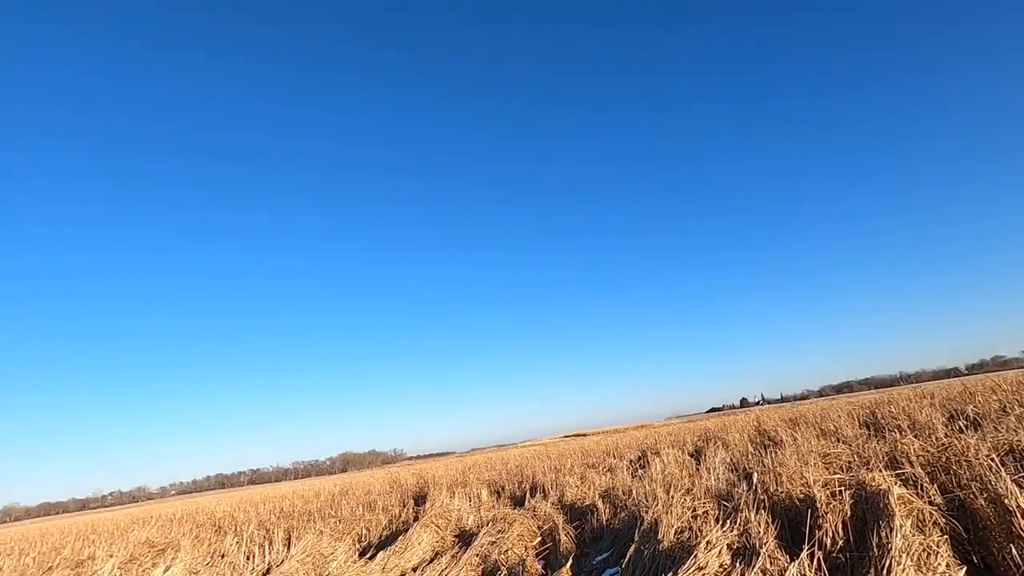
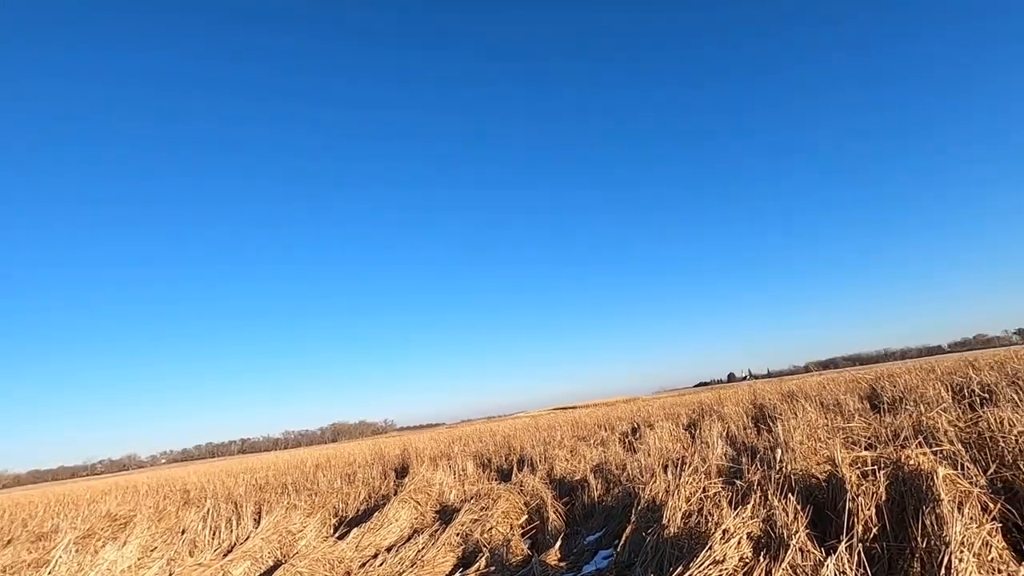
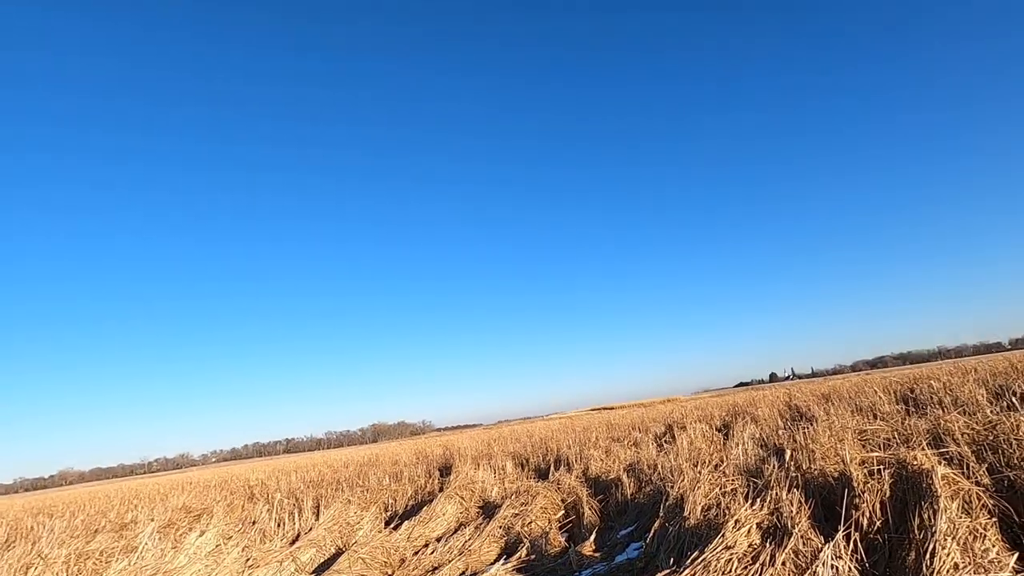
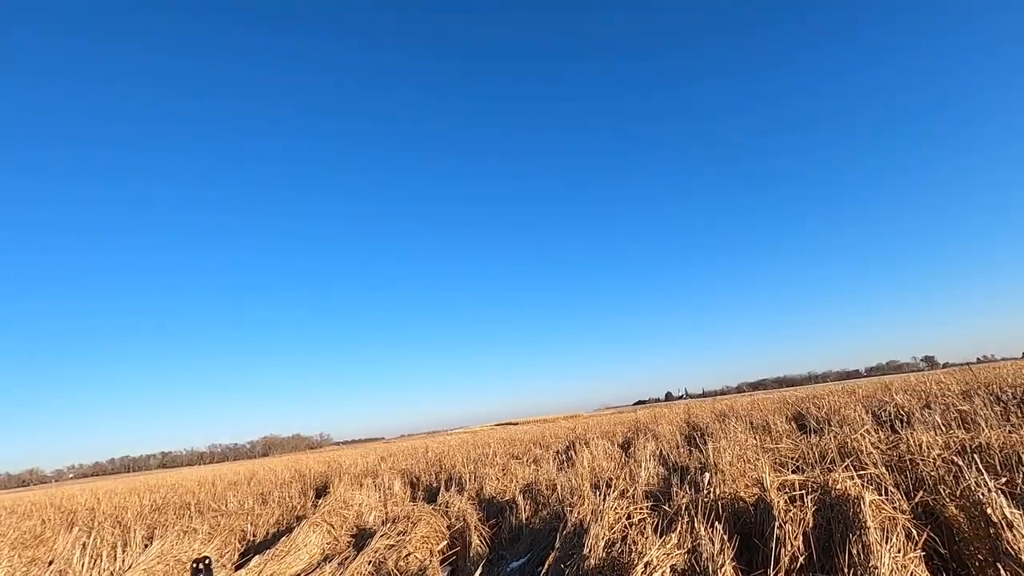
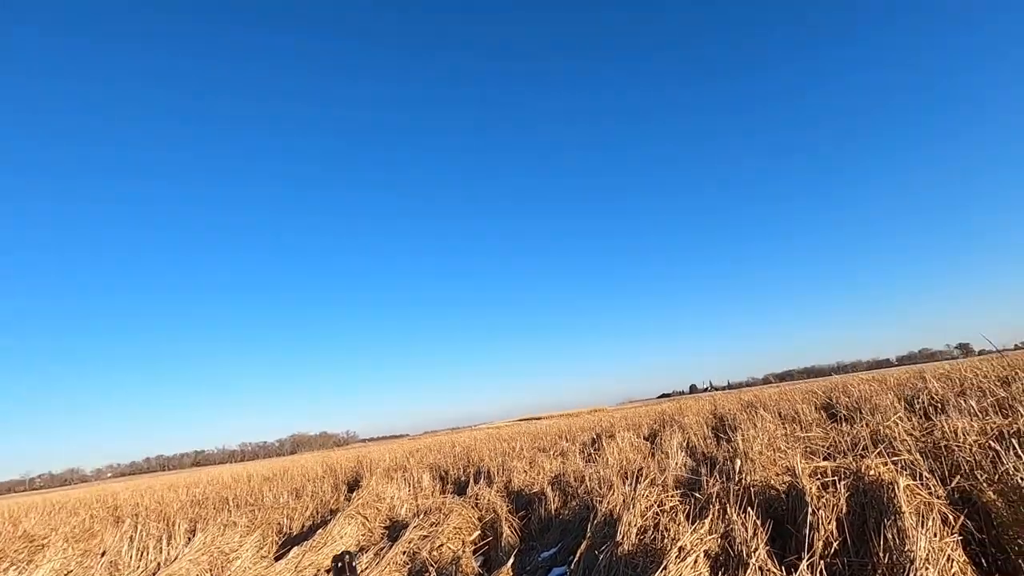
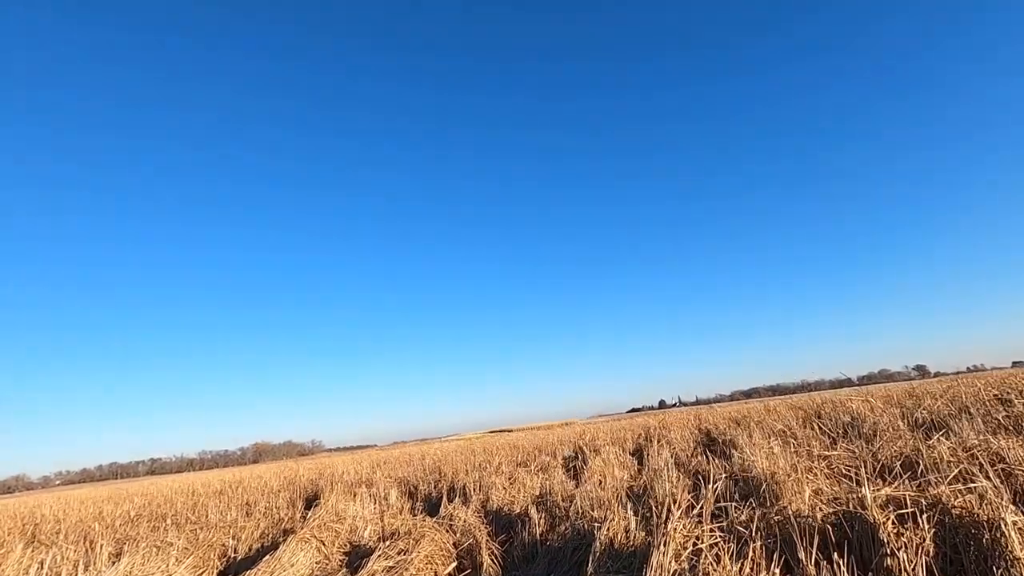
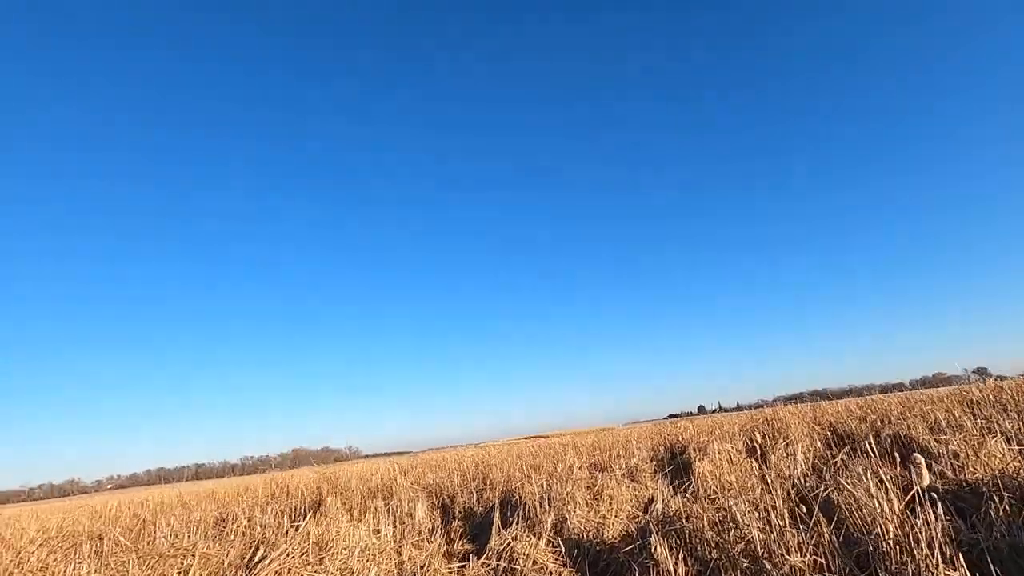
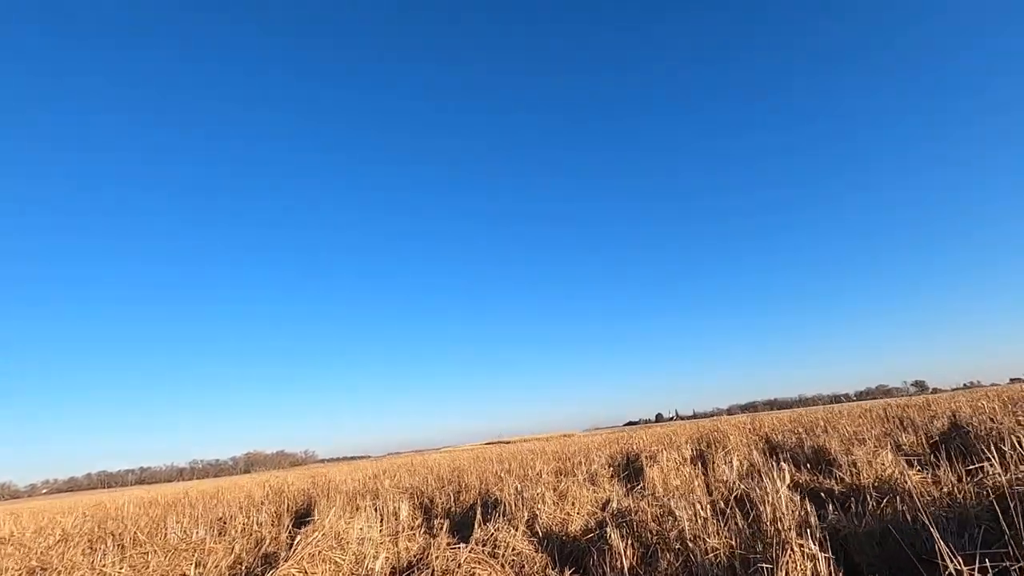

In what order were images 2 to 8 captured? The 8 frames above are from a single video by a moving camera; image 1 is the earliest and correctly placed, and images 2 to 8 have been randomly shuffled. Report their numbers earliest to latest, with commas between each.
3, 2, 5, 4, 6, 8, 7
